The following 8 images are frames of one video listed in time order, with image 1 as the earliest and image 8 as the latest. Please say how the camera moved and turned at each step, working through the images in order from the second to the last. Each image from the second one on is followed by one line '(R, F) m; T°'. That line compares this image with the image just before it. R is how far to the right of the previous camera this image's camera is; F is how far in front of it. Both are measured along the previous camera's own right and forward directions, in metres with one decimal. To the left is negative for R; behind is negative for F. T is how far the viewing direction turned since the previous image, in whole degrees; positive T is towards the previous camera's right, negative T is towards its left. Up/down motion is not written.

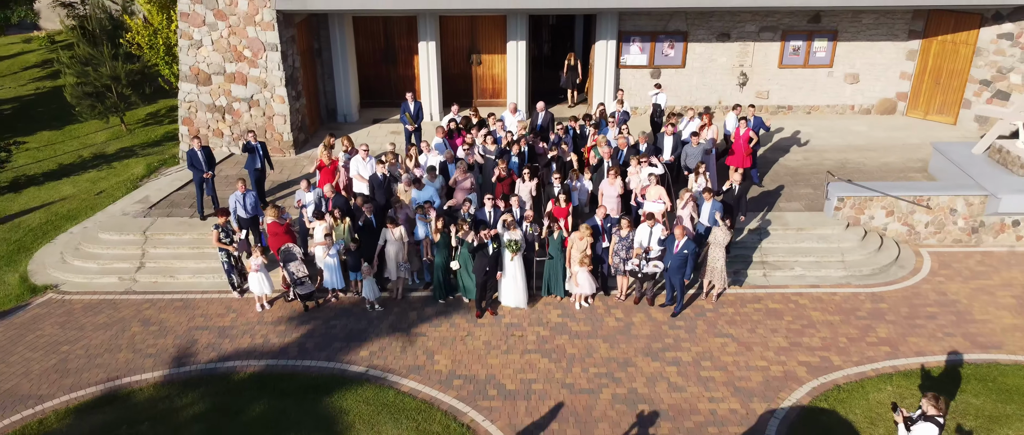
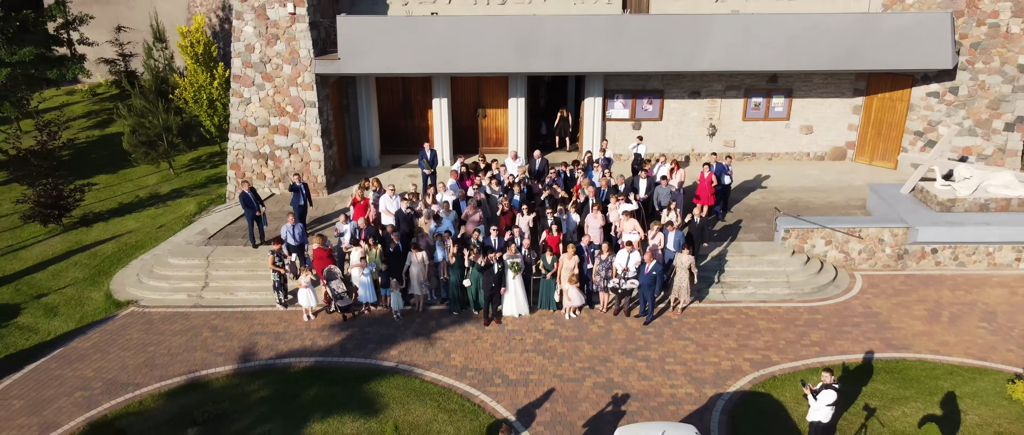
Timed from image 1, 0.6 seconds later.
(0.0, -1.5) m; 0°
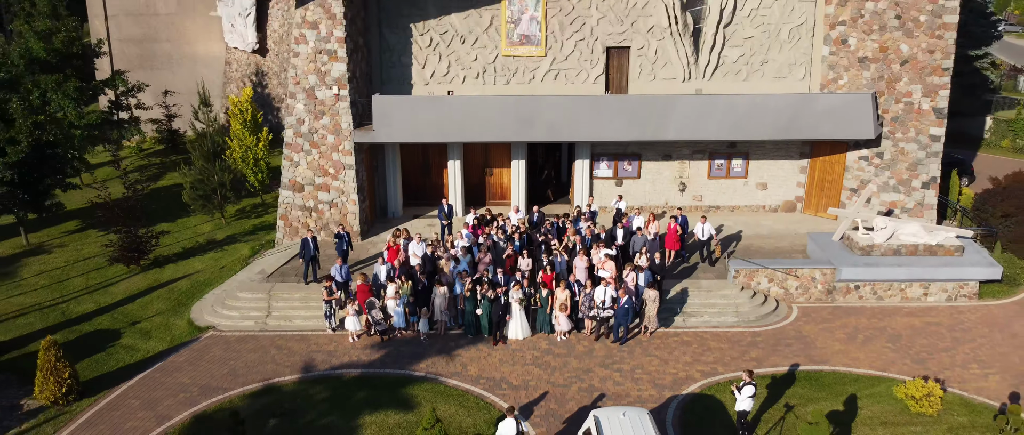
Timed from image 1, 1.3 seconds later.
(0.0, -2.2) m; 0°
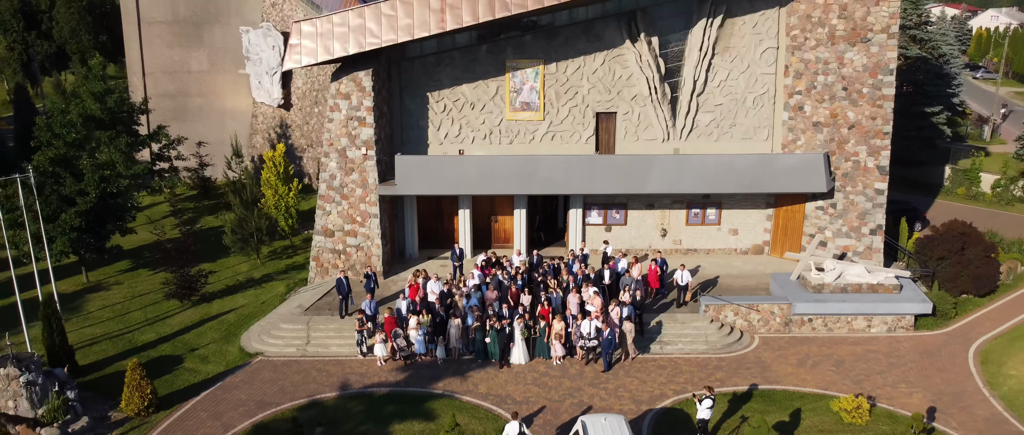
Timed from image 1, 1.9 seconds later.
(-0.1, -2.0) m; 0°
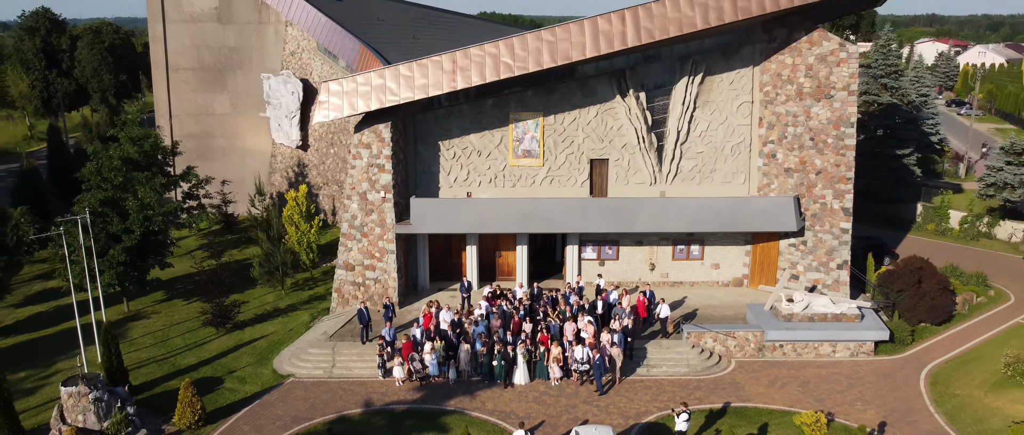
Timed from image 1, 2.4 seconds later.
(-0.1, -1.7) m; 0°
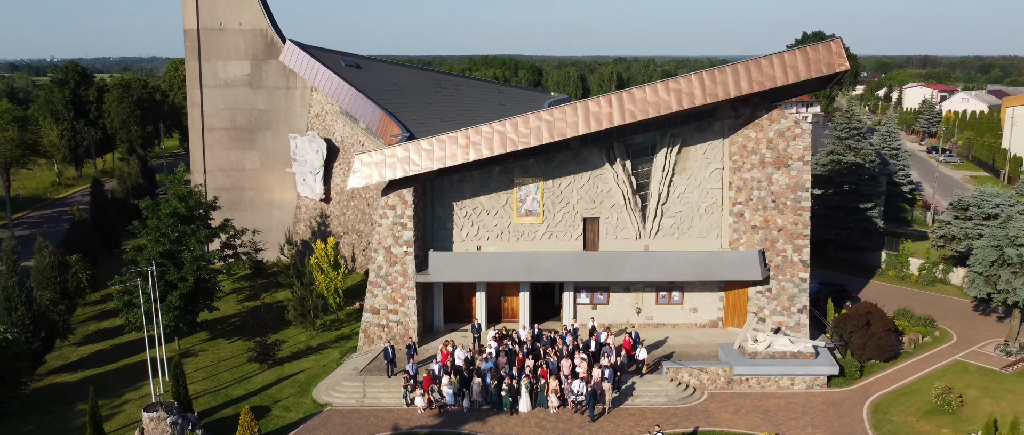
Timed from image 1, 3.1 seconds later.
(-0.1, -2.6) m; 0°
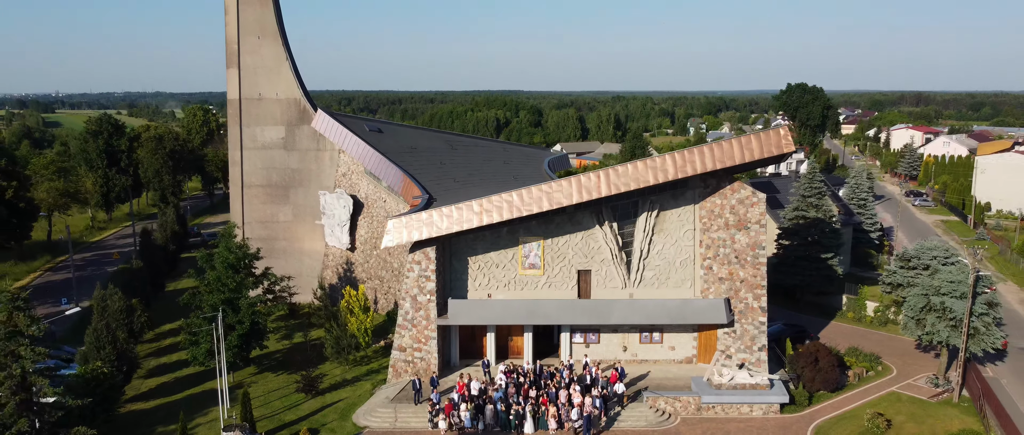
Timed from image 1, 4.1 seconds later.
(-0.2, -3.7) m; 0°
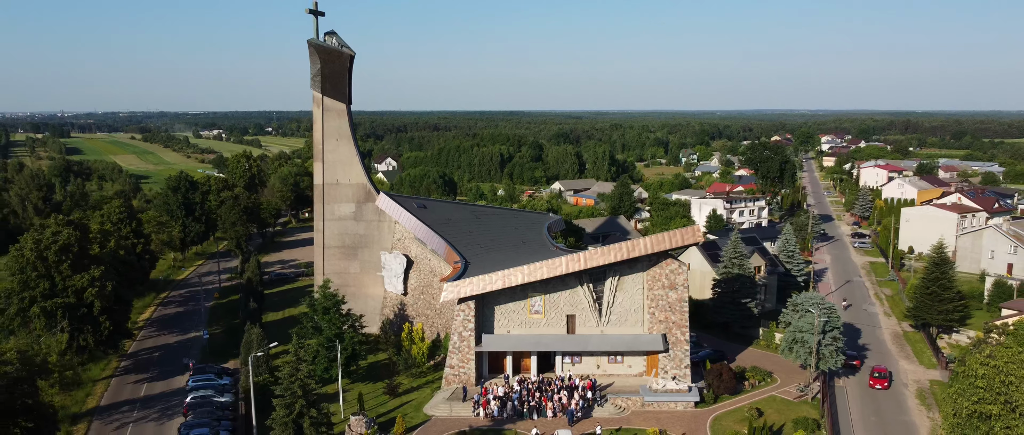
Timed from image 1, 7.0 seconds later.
(-0.5, -12.2) m; 0°
